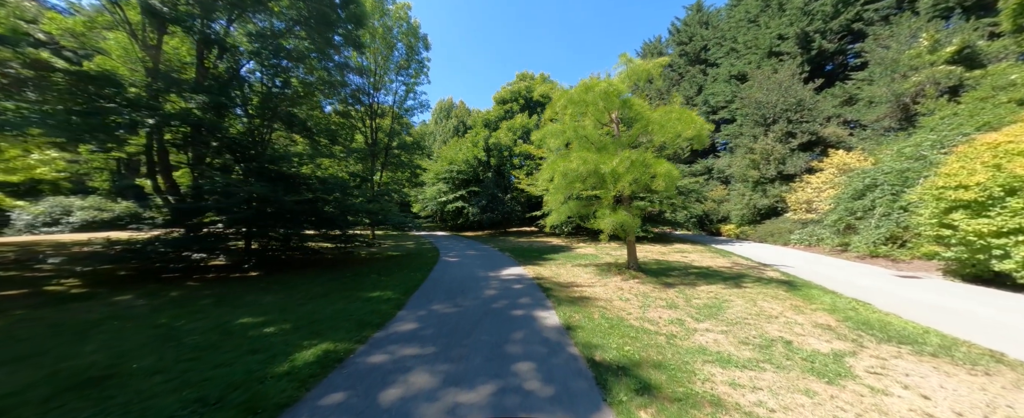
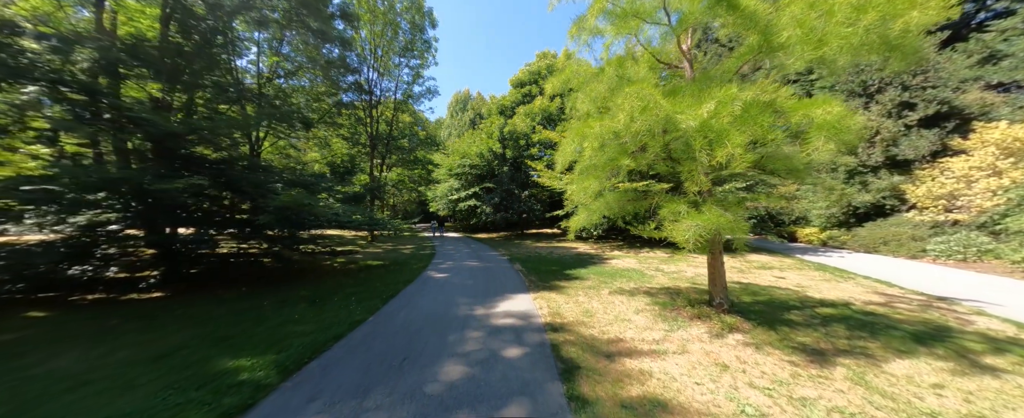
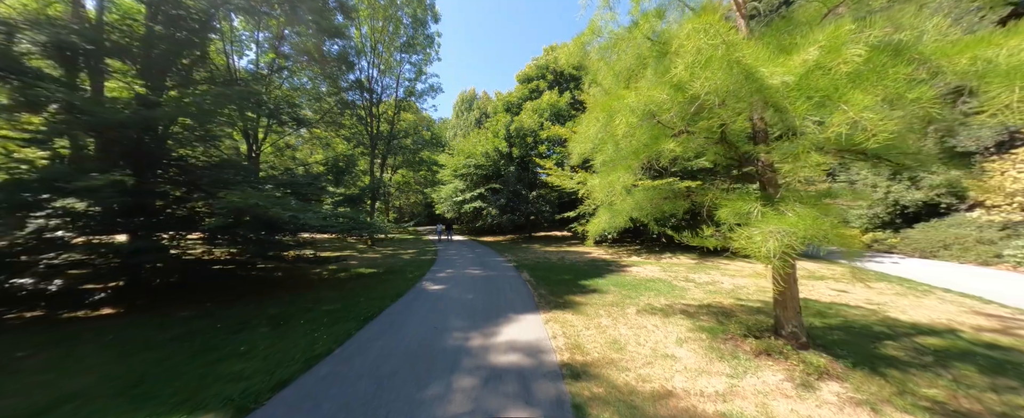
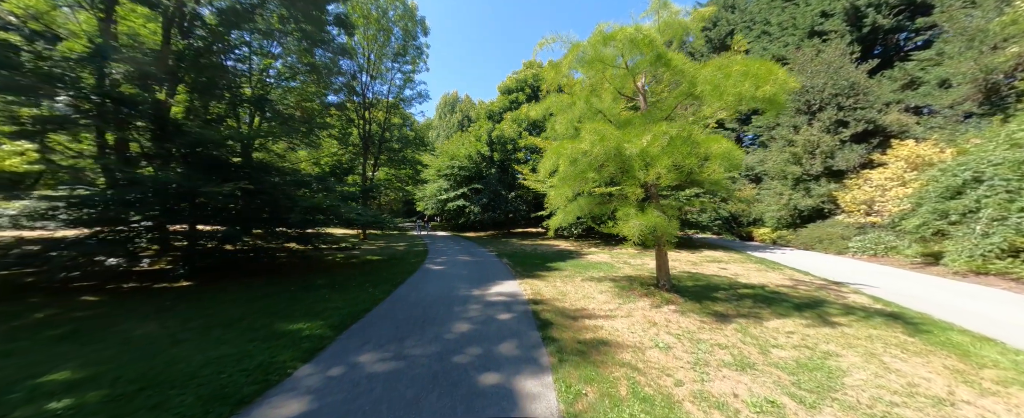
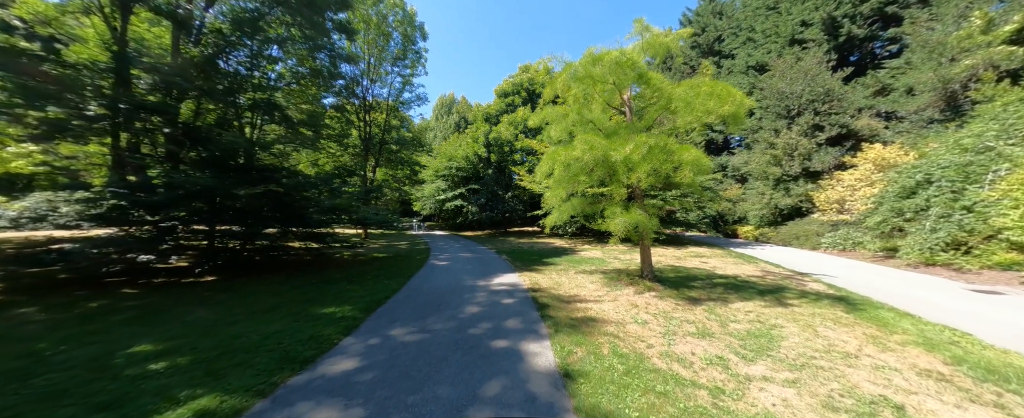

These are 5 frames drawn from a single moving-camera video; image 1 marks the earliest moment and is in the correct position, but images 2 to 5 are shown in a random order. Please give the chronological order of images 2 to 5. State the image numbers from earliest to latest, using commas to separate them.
5, 4, 2, 3
